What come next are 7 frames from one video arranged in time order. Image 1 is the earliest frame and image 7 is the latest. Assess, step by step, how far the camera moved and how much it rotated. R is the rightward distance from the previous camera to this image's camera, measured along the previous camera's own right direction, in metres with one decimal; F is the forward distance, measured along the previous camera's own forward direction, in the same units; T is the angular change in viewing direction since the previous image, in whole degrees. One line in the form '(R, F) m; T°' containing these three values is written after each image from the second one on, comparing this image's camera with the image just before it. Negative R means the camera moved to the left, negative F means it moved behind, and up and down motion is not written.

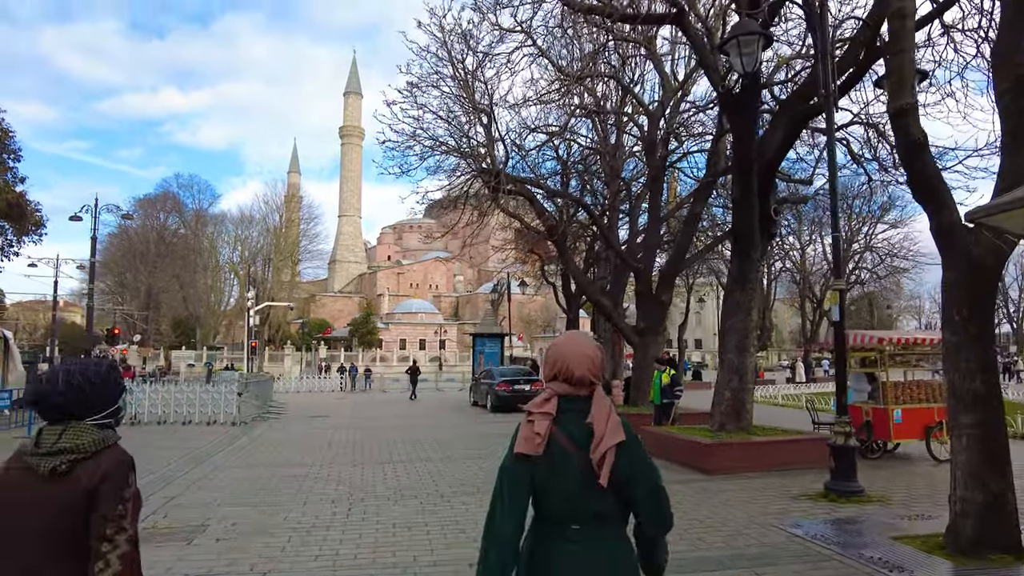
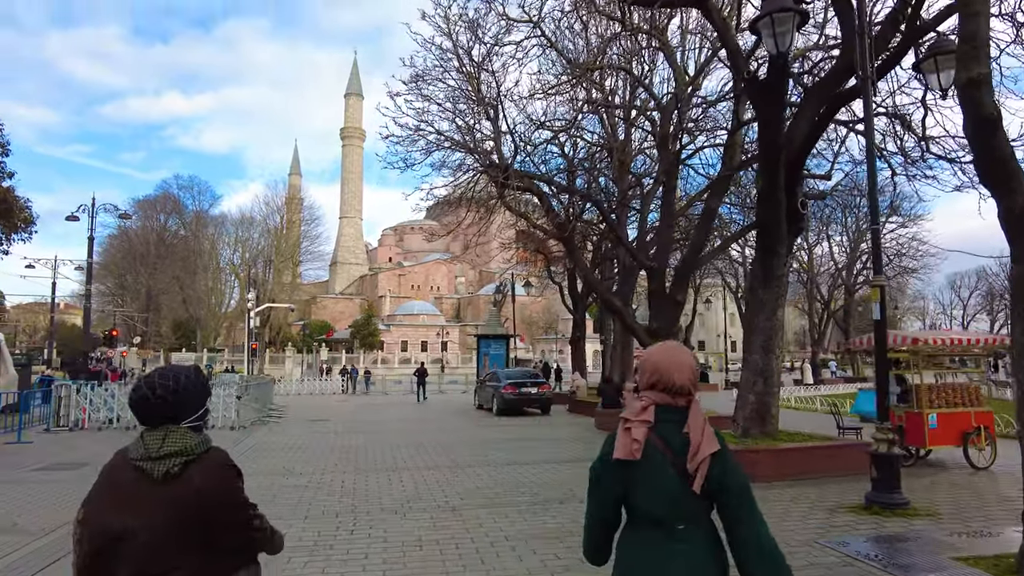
(-0.1, +0.5) m; 0°
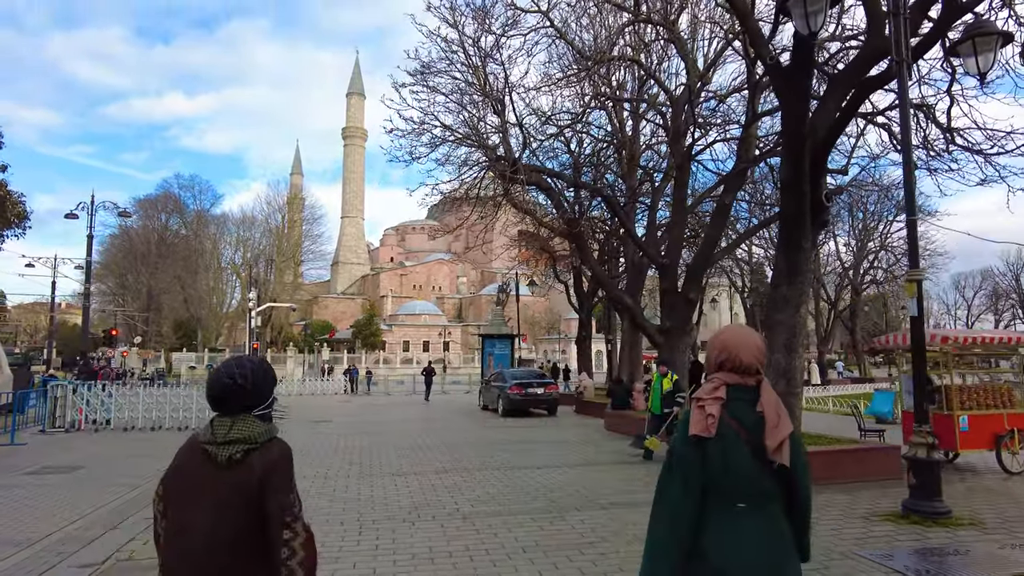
(-0.1, +0.4) m; 0°
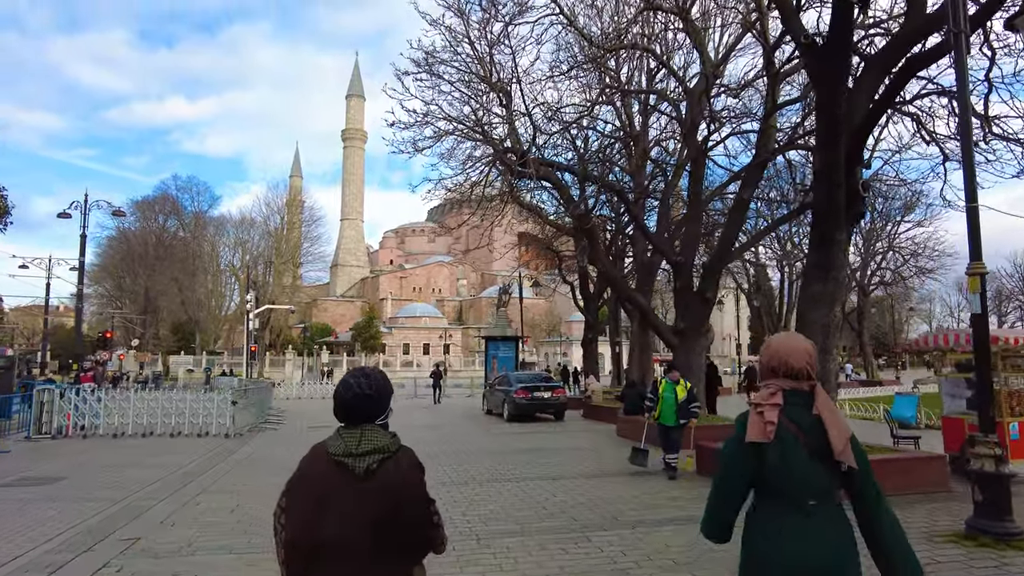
(-0.2, +0.6) m; 0°
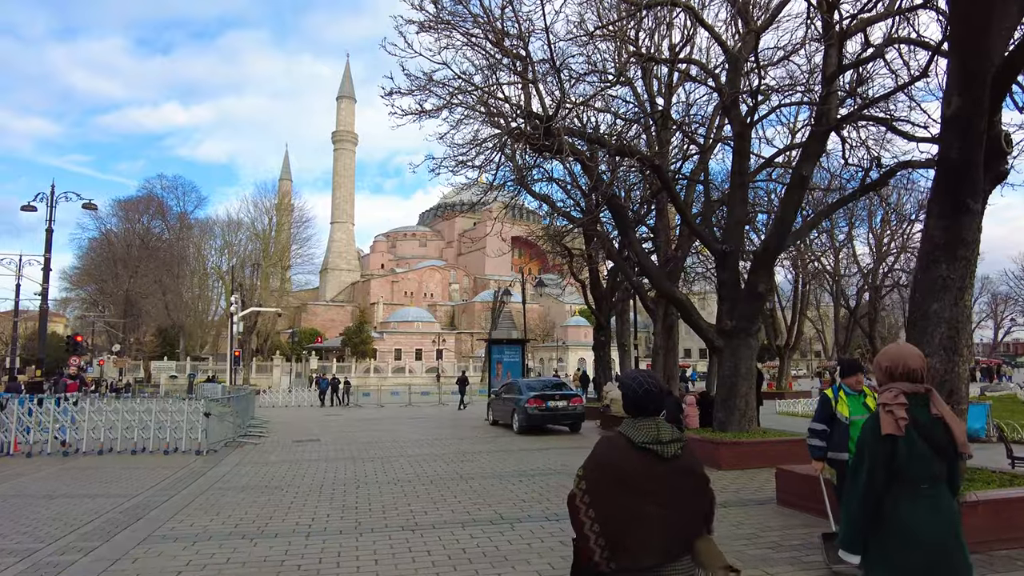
(-0.5, +1.8) m; +1°
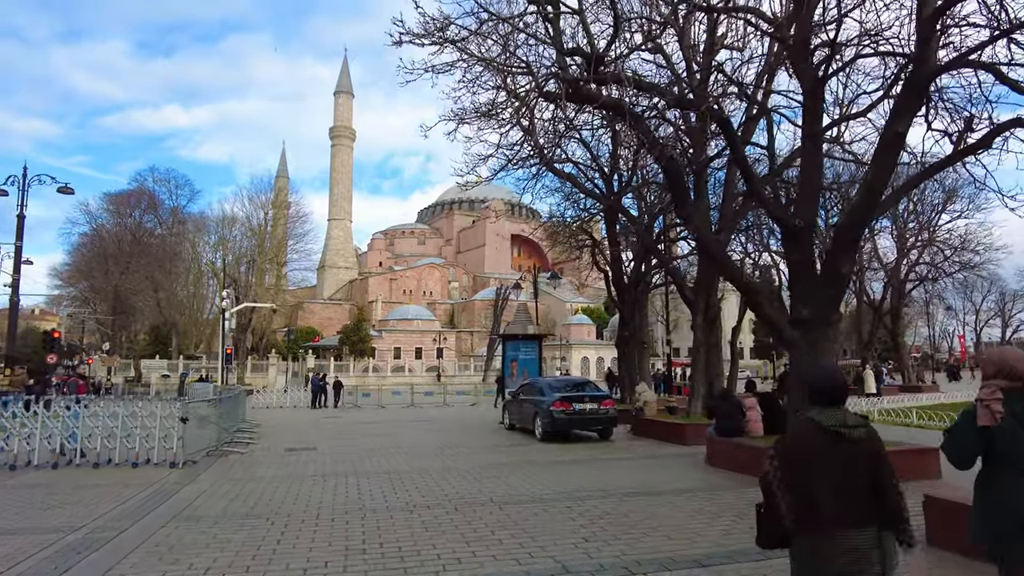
(-0.5, +1.8) m; 0°
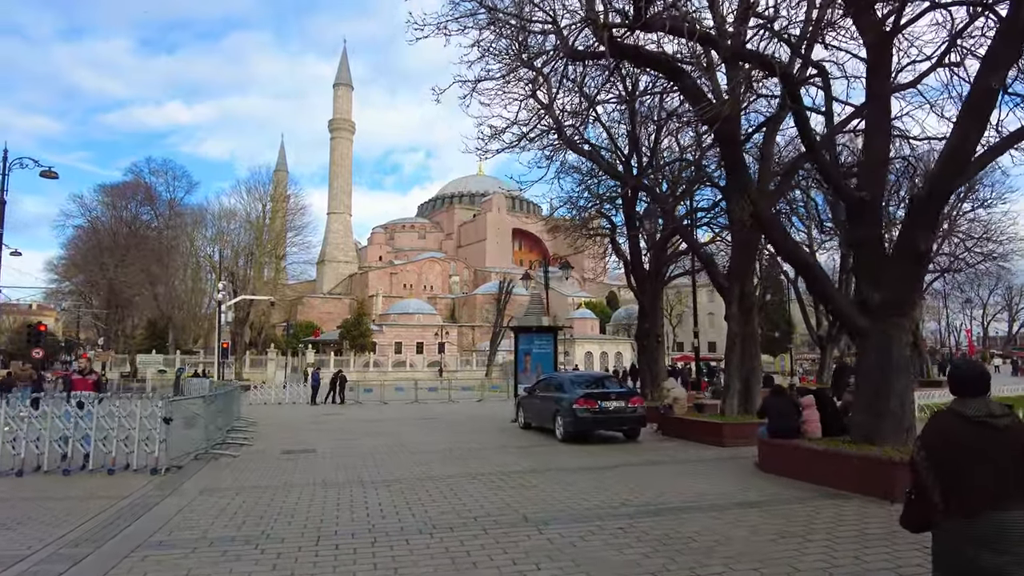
(-0.3, +1.2) m; 0°
